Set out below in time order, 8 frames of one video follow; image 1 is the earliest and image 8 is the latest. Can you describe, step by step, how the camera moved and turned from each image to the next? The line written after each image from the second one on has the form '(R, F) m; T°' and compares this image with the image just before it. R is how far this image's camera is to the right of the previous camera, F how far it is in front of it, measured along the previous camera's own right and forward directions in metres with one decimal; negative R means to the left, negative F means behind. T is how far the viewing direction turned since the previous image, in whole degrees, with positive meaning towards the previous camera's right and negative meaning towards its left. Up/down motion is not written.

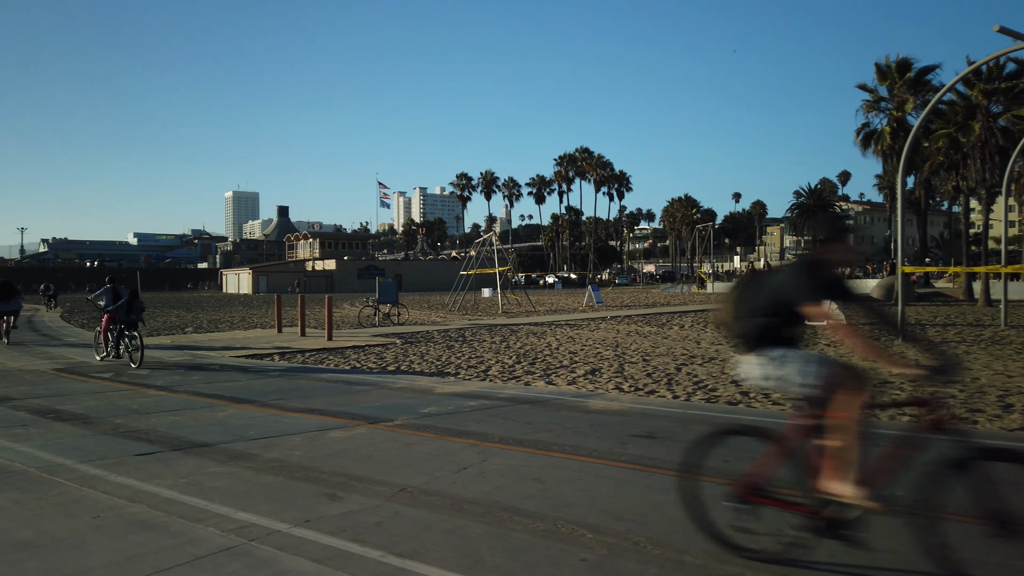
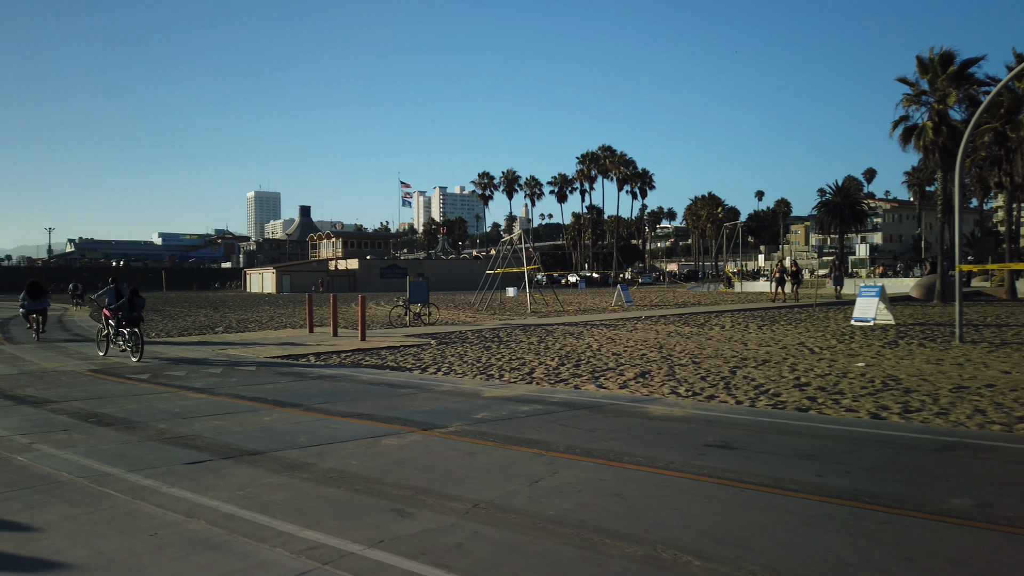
(-0.5, +0.4) m; -1°
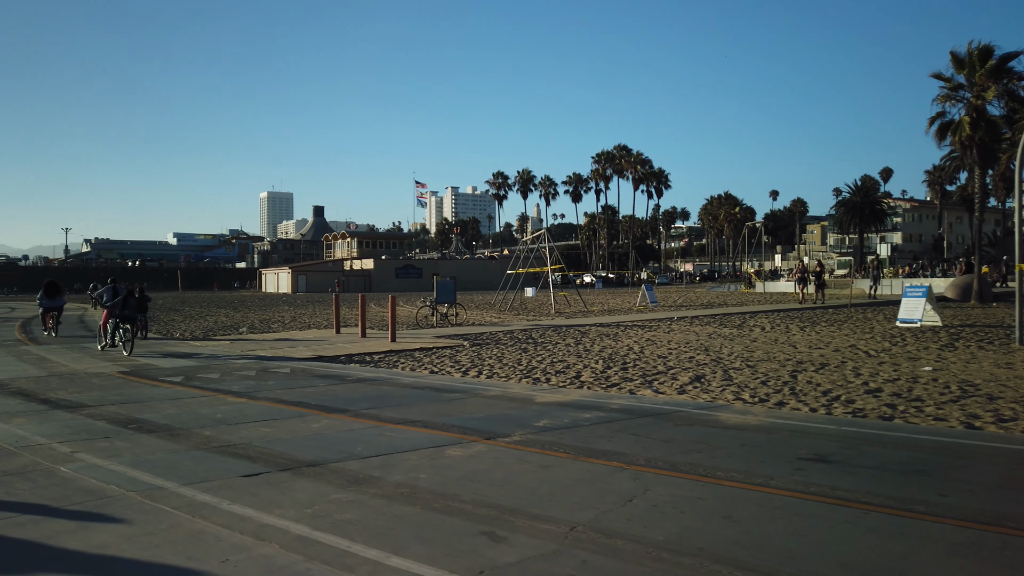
(-0.6, +0.5) m; -1°
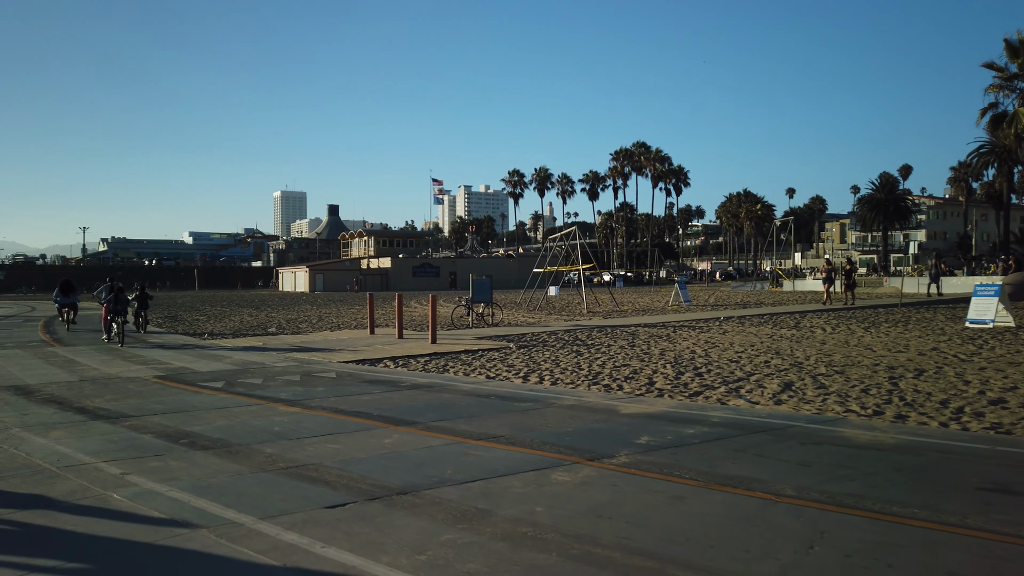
(-0.9, +1.0) m; -1°
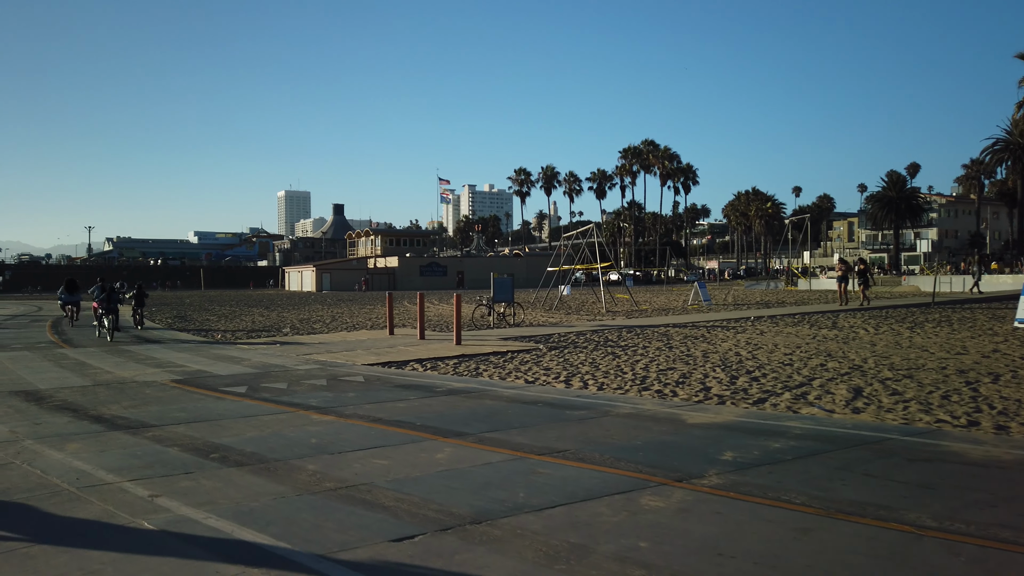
(-0.6, +0.8) m; 0°
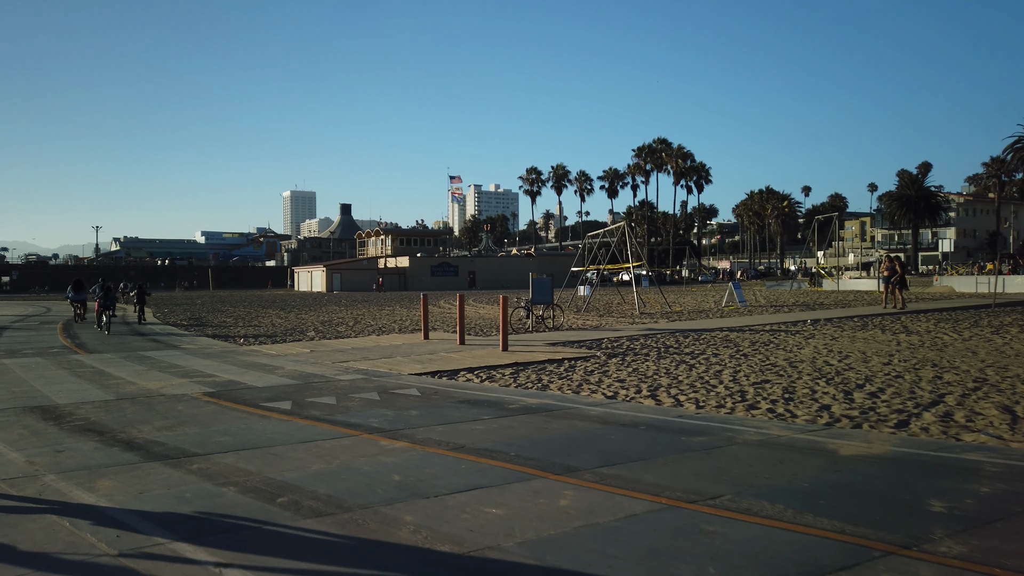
(-1.0, +1.4) m; 0°
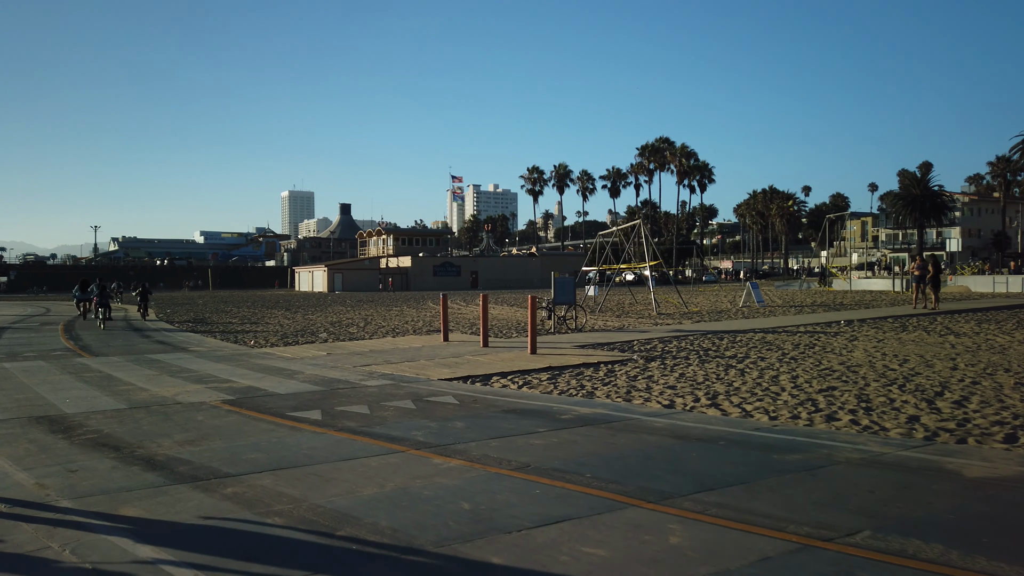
(-0.7, +0.9) m; 0°
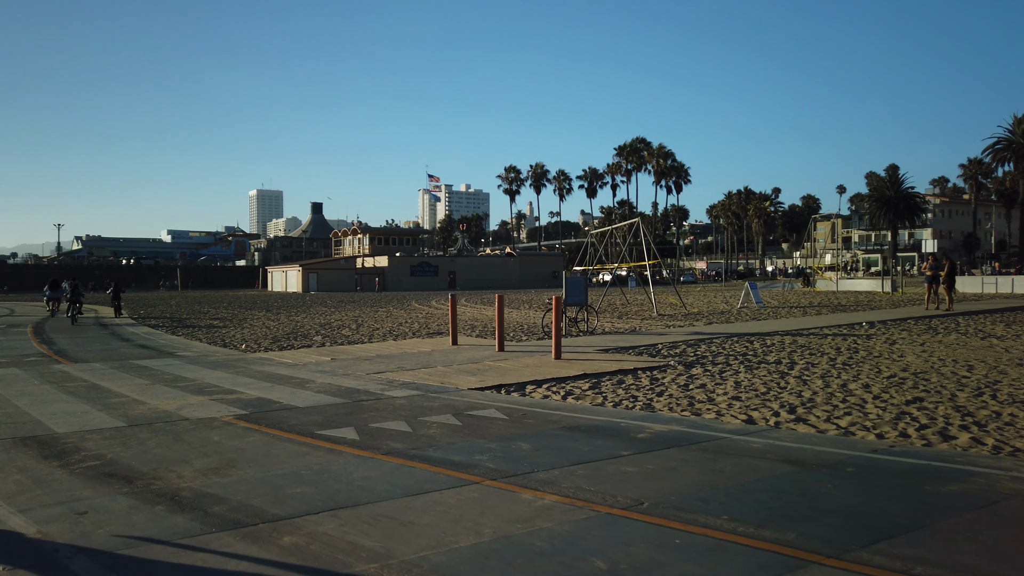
(-1.1, +1.2) m; +2°
